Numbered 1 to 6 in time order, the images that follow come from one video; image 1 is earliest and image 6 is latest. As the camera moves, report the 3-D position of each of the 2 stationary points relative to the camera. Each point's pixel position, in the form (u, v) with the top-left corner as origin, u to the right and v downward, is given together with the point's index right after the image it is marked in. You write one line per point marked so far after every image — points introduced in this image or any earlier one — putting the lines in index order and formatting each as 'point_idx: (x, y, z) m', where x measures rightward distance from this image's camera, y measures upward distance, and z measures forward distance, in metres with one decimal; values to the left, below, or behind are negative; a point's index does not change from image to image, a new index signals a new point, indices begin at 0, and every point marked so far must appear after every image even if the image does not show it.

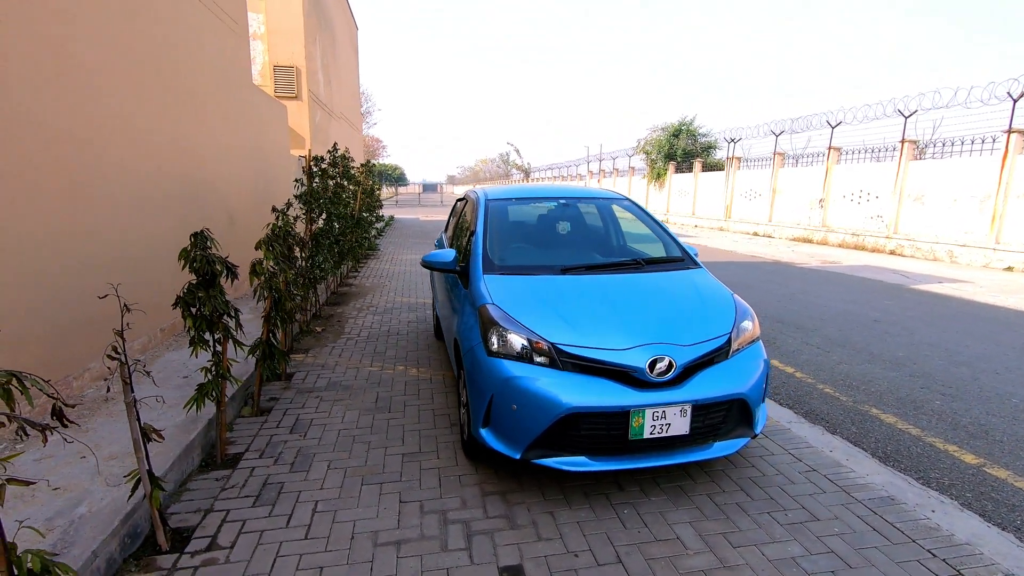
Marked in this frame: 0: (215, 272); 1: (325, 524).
0: (-1.6, +0.1, +3.0) m
1: (-0.9, -1.1, +2.6) m
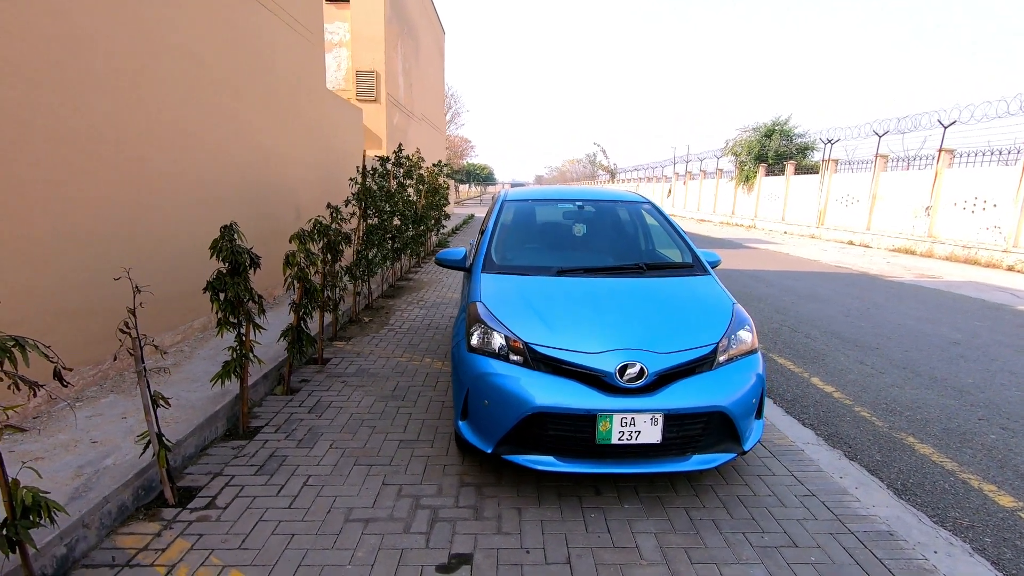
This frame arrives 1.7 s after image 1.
0: (-1.6, +0.2, +3.3) m
1: (-1.1, -1.1, +2.8) m
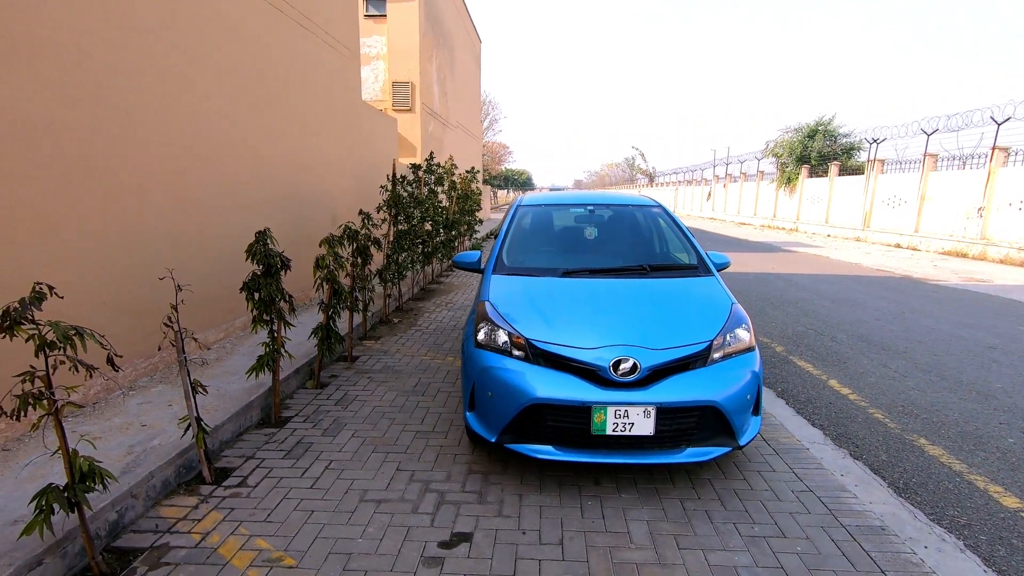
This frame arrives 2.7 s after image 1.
0: (-1.6, +0.2, +3.6) m
1: (-1.0, -1.1, +3.1) m
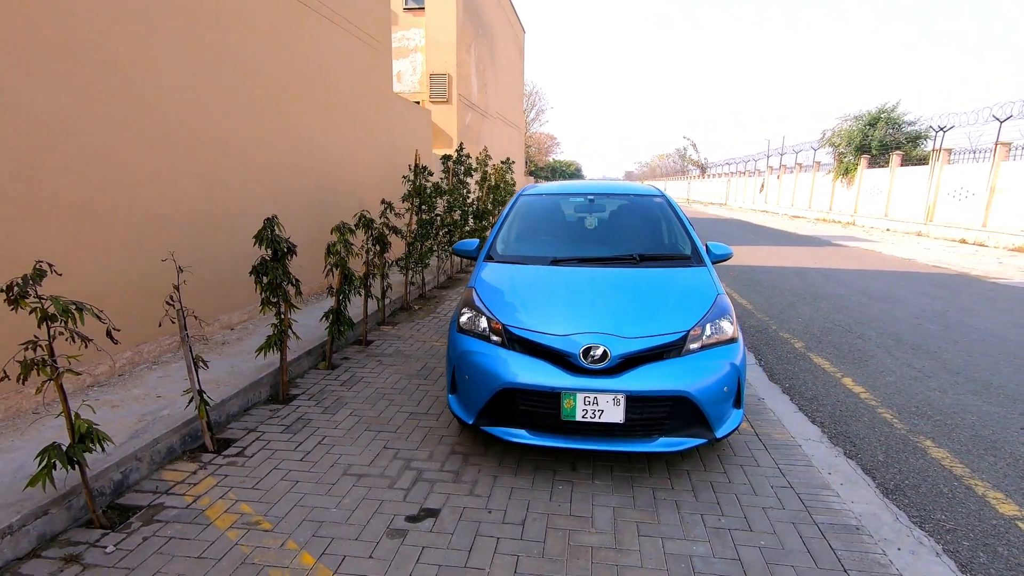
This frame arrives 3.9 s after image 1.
0: (-1.6, +0.3, +3.8) m
1: (-1.1, -1.0, +3.2) m
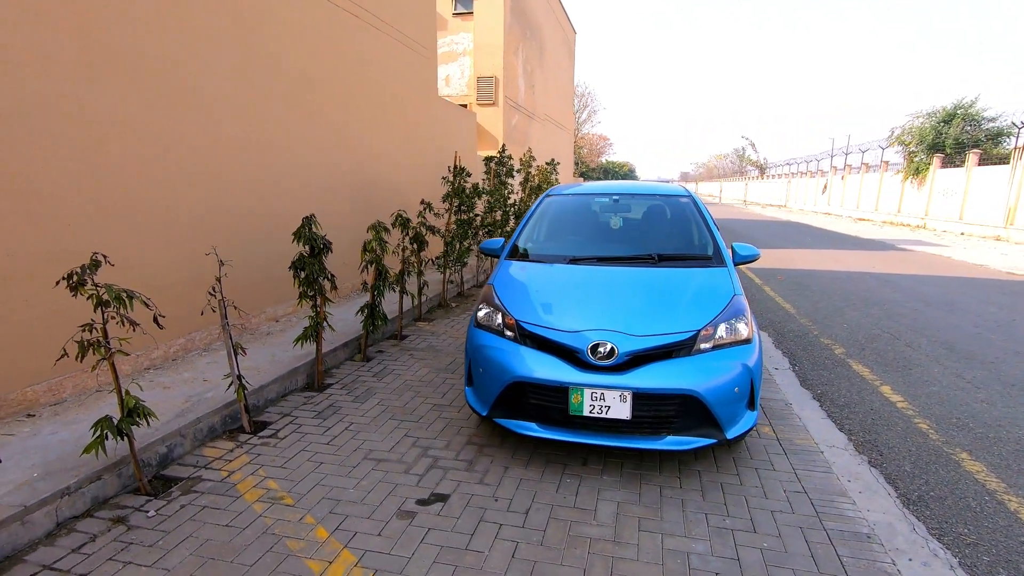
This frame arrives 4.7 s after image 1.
0: (-1.5, +0.3, +4.0) m
1: (-1.1, -1.0, +3.4) m
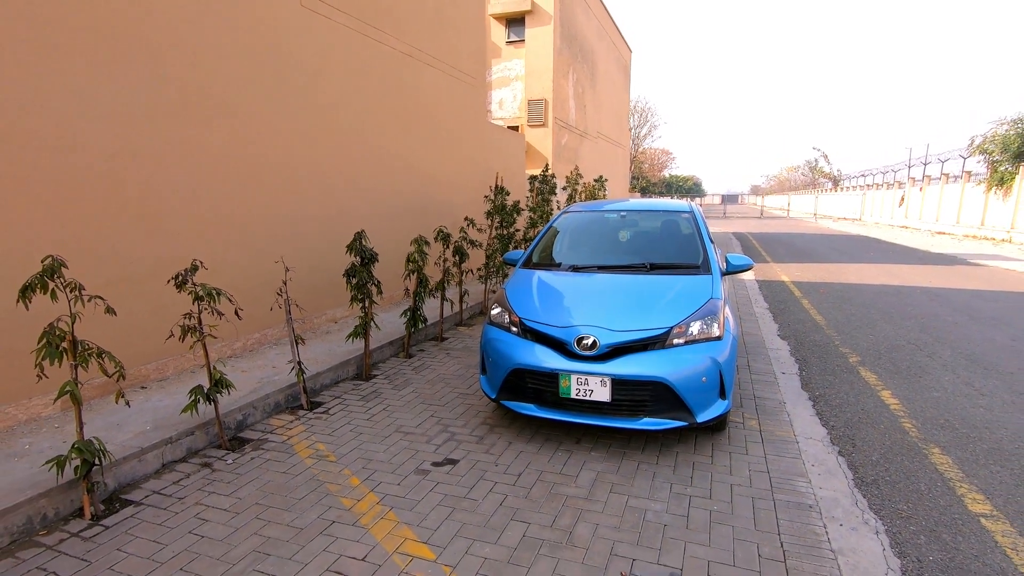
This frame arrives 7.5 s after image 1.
0: (-1.3, +0.3, +4.8) m
1: (-1.0, -1.0, +4.1) m
